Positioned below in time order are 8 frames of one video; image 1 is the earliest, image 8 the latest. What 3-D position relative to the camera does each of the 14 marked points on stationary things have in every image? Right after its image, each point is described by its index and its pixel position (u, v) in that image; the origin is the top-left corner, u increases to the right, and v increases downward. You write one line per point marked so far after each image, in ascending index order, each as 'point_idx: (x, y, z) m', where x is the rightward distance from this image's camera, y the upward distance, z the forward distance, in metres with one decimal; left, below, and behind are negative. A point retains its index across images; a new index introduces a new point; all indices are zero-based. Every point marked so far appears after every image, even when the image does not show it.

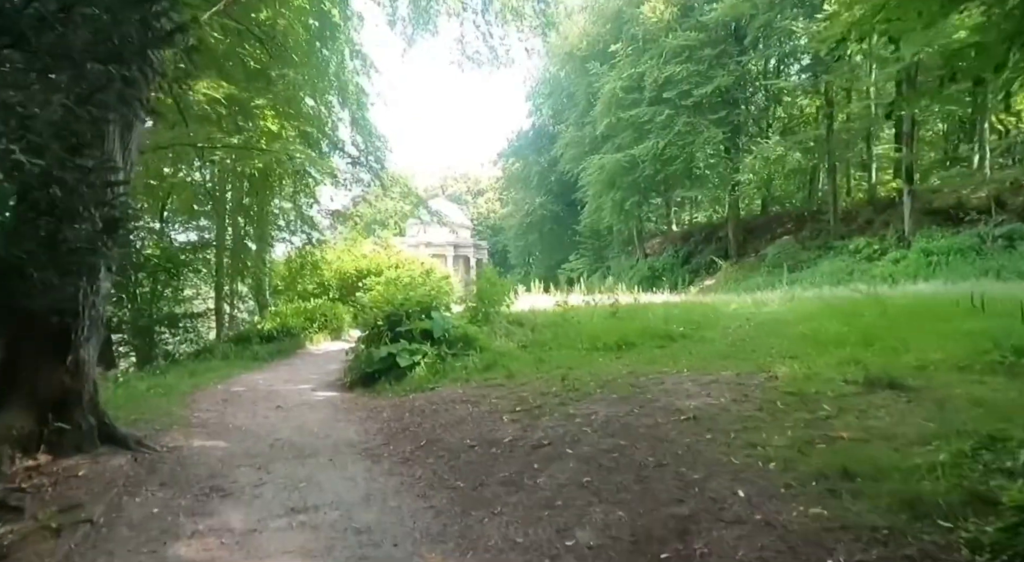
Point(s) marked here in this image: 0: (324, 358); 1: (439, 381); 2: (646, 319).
0: (-3.0, -1.2, +9.8) m
1: (-0.7, -1.0, +6.1) m
2: (+1.8, -0.5, +8.1) m
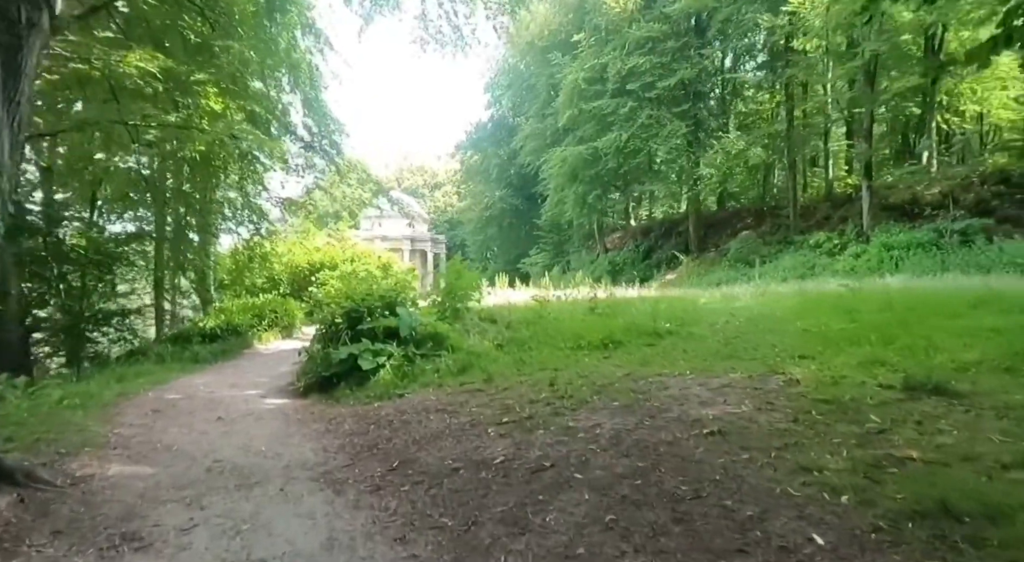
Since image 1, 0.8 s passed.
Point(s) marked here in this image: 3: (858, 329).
0: (-3.5, -1.1, +8.9) m
1: (-0.9, -0.9, +5.4) m
2: (+1.4, -0.4, +7.5) m
3: (+3.0, -0.4, +5.3) m
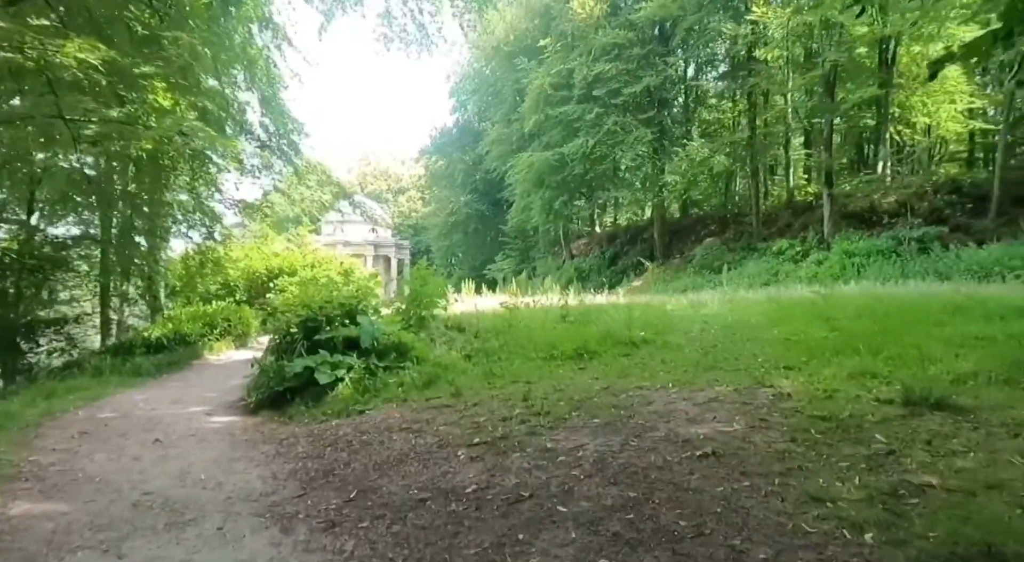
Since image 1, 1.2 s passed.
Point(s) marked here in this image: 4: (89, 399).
0: (-3.9, -1.2, +8.3) m
1: (-1.2, -1.0, +5.0) m
2: (+1.1, -0.5, +7.3) m
3: (+2.8, -0.5, +5.1) m
4: (-4.2, -1.2, +6.2) m
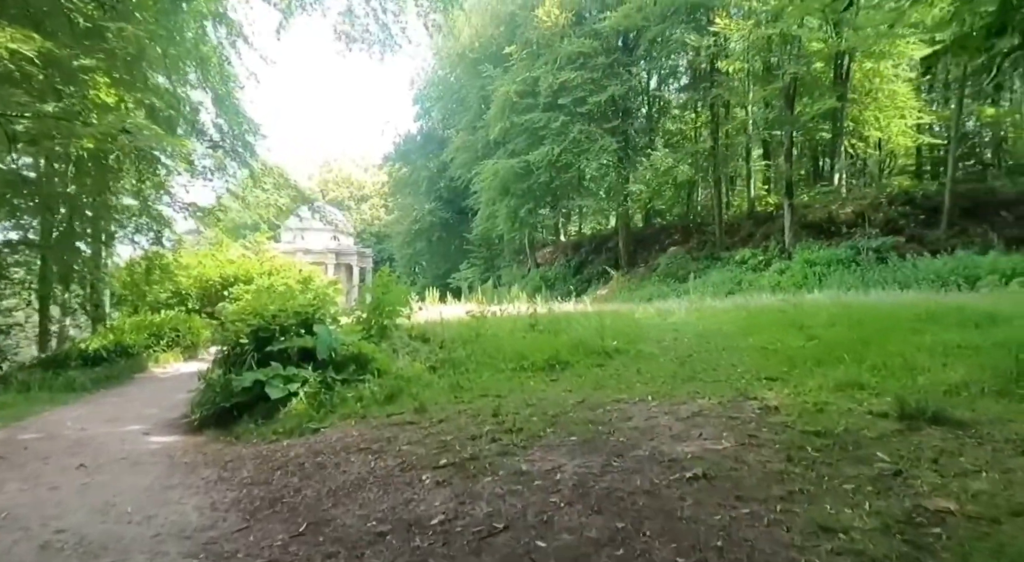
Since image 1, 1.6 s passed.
0: (-4.4, -1.3, +7.8) m
1: (-1.4, -1.0, +4.6) m
2: (+0.7, -0.6, +7.0) m
3: (+2.5, -0.5, +5.0) m
4: (-4.5, -1.2, +5.6) m
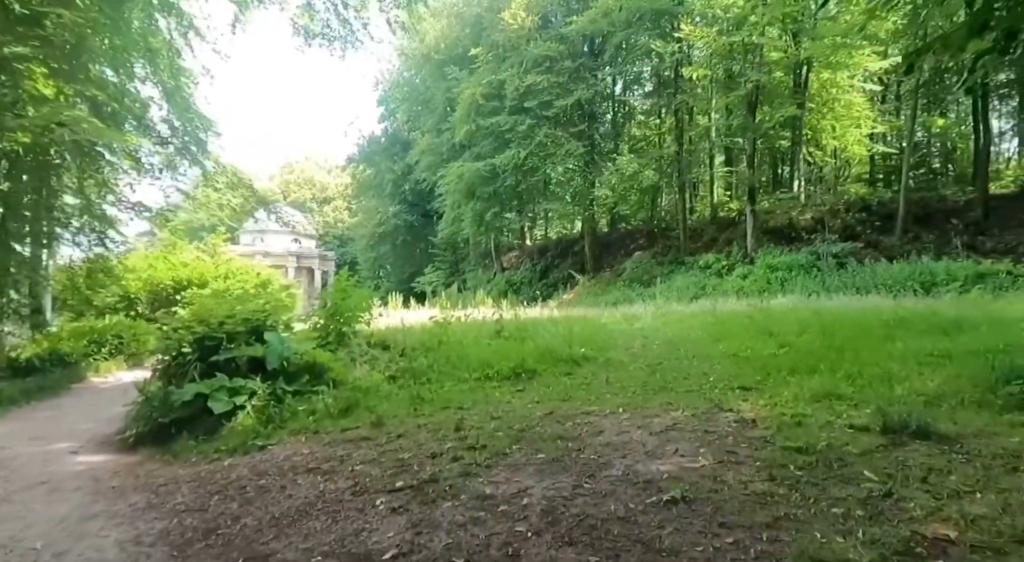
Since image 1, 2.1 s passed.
0: (-4.8, -1.4, +7.2) m
1: (-1.7, -1.1, +4.3) m
2: (+0.3, -0.6, +6.8) m
3: (+2.2, -0.6, +4.9) m
4: (-4.9, -1.3, +5.0) m
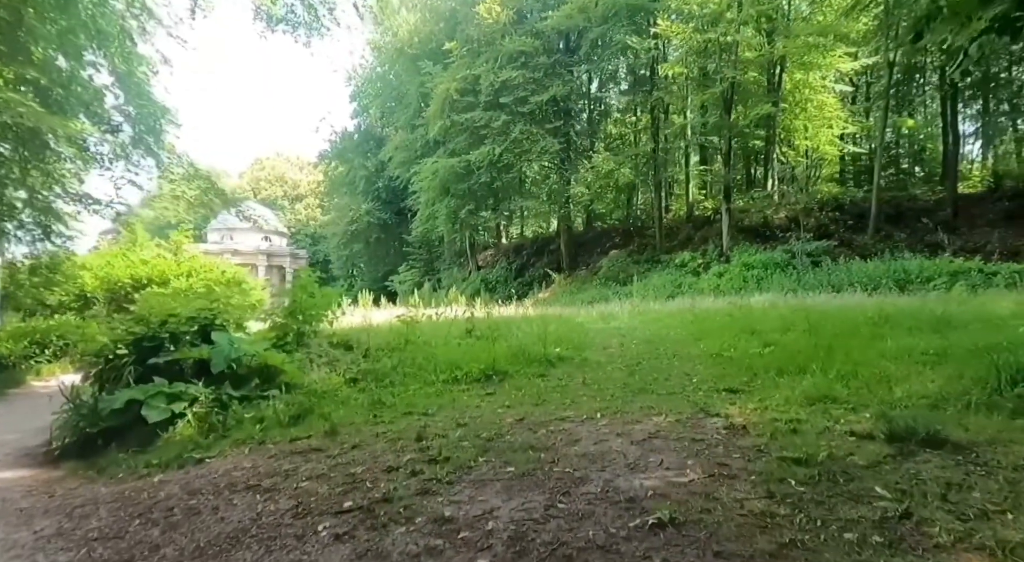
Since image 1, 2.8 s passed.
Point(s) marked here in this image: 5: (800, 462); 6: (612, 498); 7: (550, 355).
0: (-5.1, -1.3, +6.7) m
1: (-1.9, -1.0, +3.8) m
2: (0.0, -0.6, +6.4) m
3: (+2.0, -0.5, +4.6) m
4: (-5.1, -1.2, +4.5) m
5: (+1.2, -0.8, +2.6) m
6: (+0.4, -0.9, +2.5) m
7: (+0.3, -0.7, +5.7) m
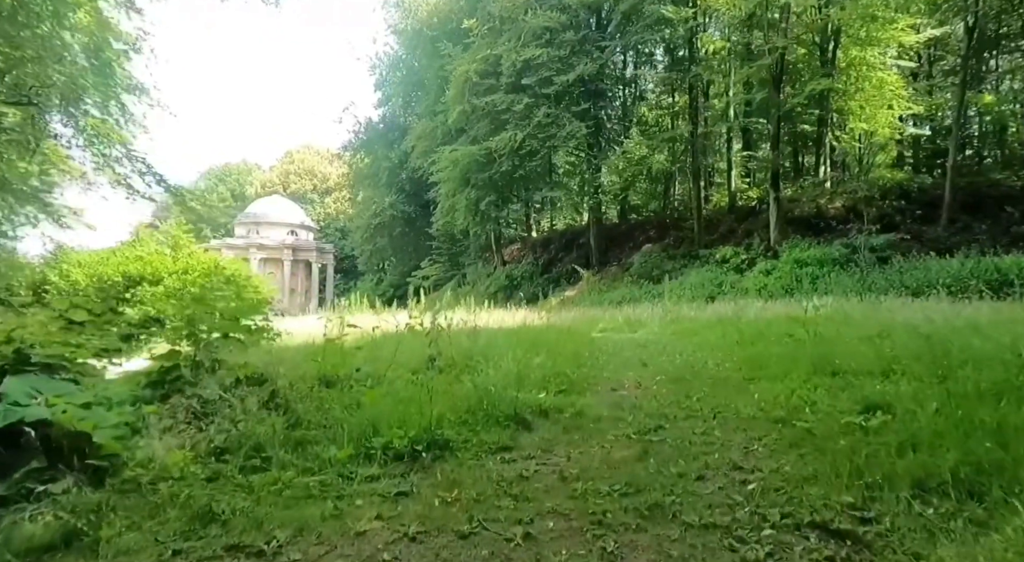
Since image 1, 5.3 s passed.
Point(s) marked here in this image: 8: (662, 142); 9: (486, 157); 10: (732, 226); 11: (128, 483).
0: (-5.3, -1.4, +5.1) m
1: (-2.2, -1.2, +2.1) m
2: (-0.2, -0.7, +4.5) m
3: (+1.7, -0.7, +2.6) m
4: (-5.4, -1.3, +2.9) m
5: (+0.8, -0.9, +0.7) m
6: (-0.1, -1.0, +0.6) m
7: (+0.1, -0.8, +3.9) m
8: (+4.5, +4.3, +18.8) m
9: (-1.0, +4.3, +20.9) m
10: (+7.2, +1.8, +19.8) m
11: (-1.8, -1.0, +2.9) m
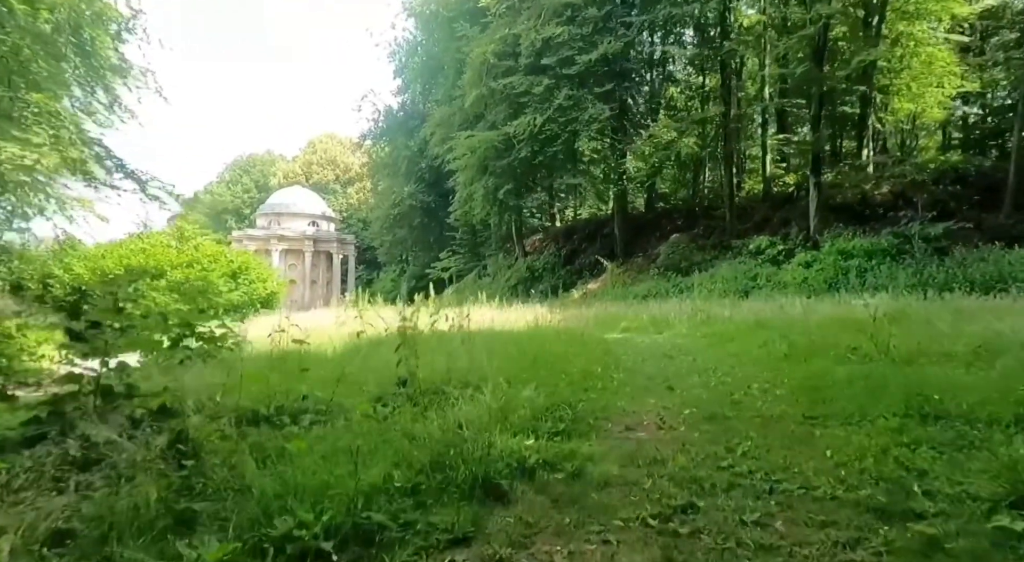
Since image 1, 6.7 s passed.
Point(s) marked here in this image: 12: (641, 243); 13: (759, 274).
0: (-5.4, -1.4, +4.3) m
1: (-2.5, -1.2, +1.1) m
2: (-0.3, -0.7, +3.5) m
3: (+1.5, -0.7, +1.4) m
4: (-5.6, -1.4, +2.1) m
5: (+0.5, -1.0, -0.4) m
6: (-0.3, -1.1, -0.5) m
7: (-0.1, -0.8, +2.8) m
8: (+5.0, +4.5, +17.4) m
9: (-0.4, +4.5, +19.8) m
10: (+7.7, +2.0, +18.4) m
11: (-2.0, -1.0, +2.0) m
12: (+4.2, +1.2, +20.0) m
13: (+5.8, +0.1, +14.4) m
